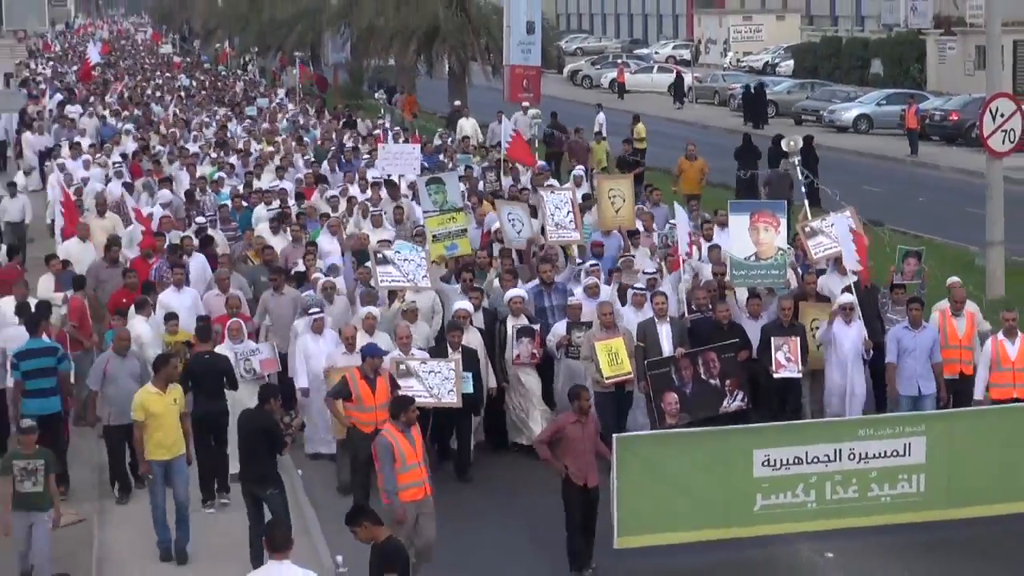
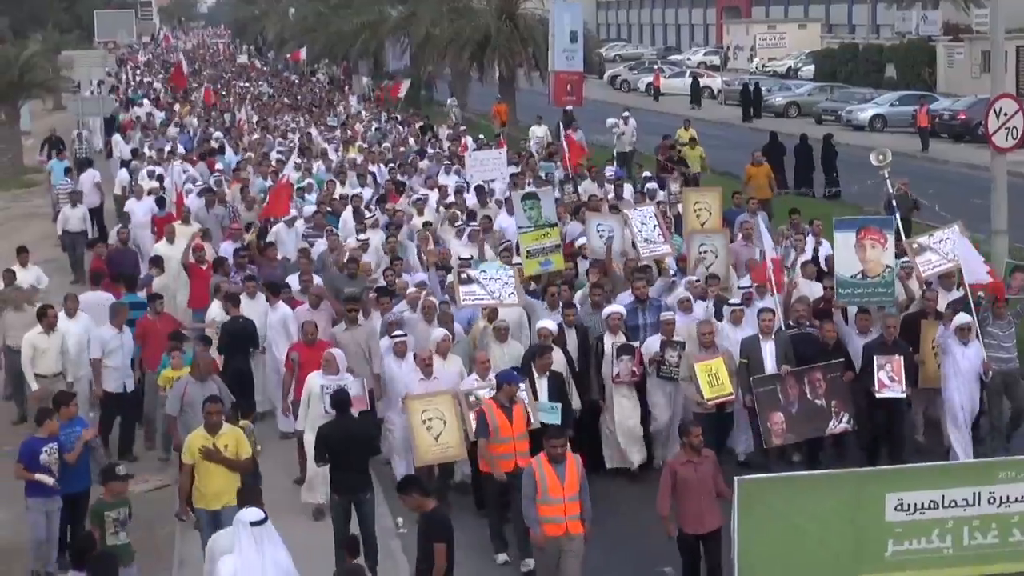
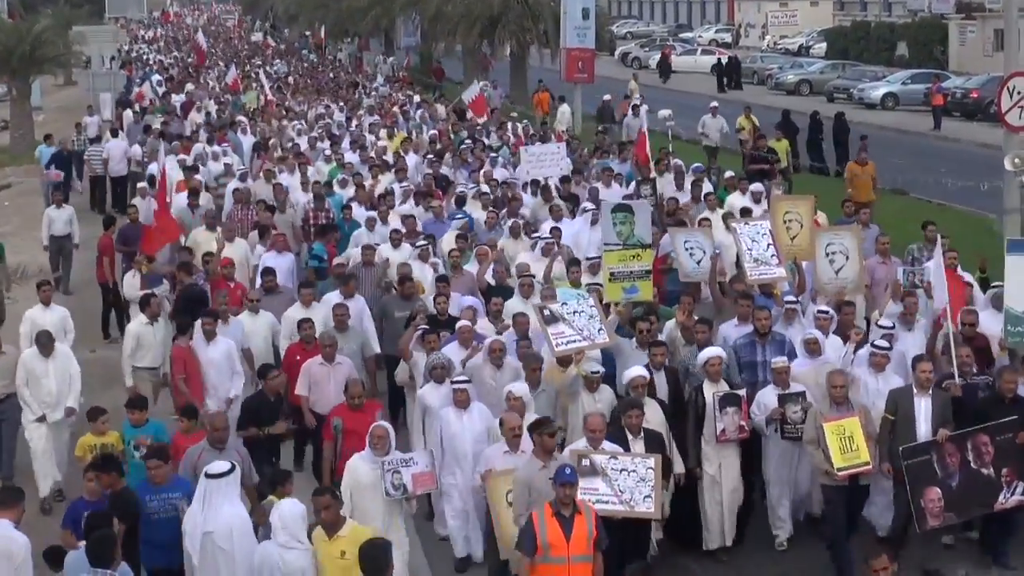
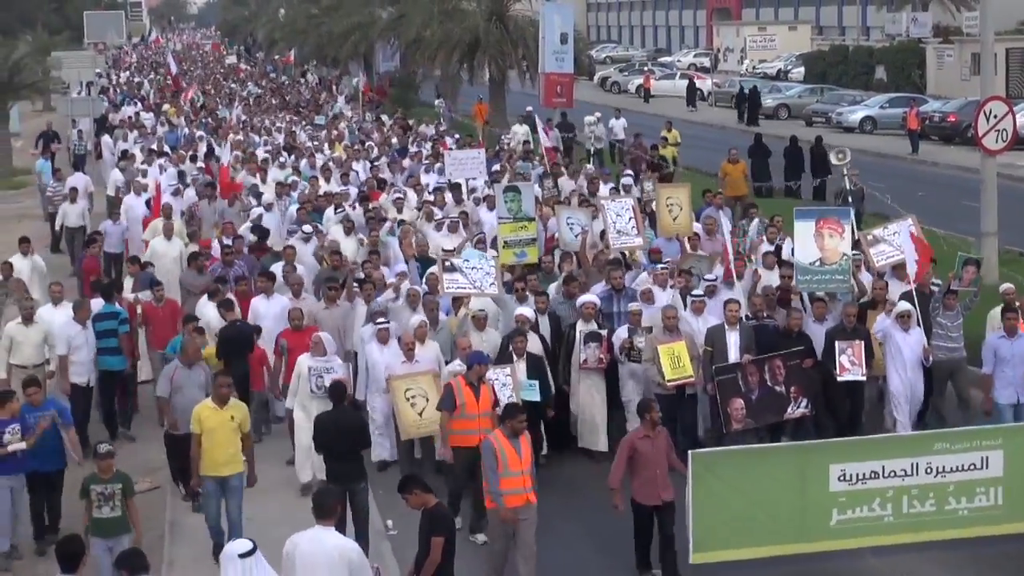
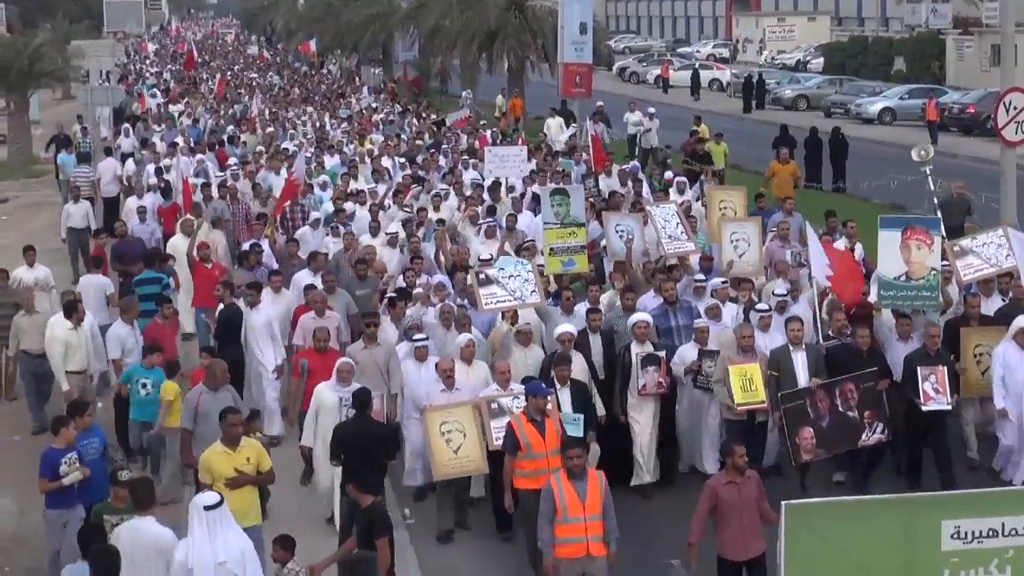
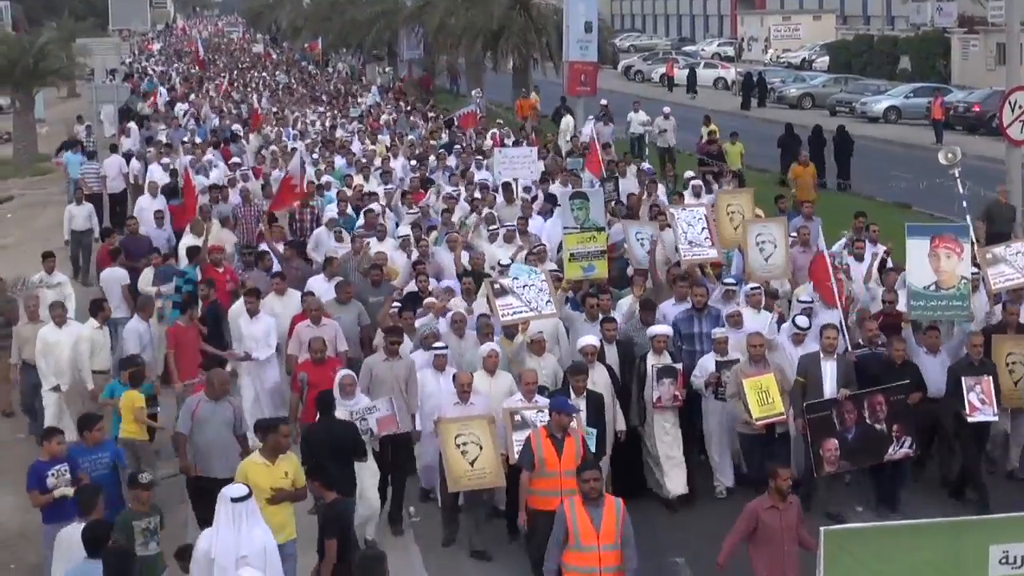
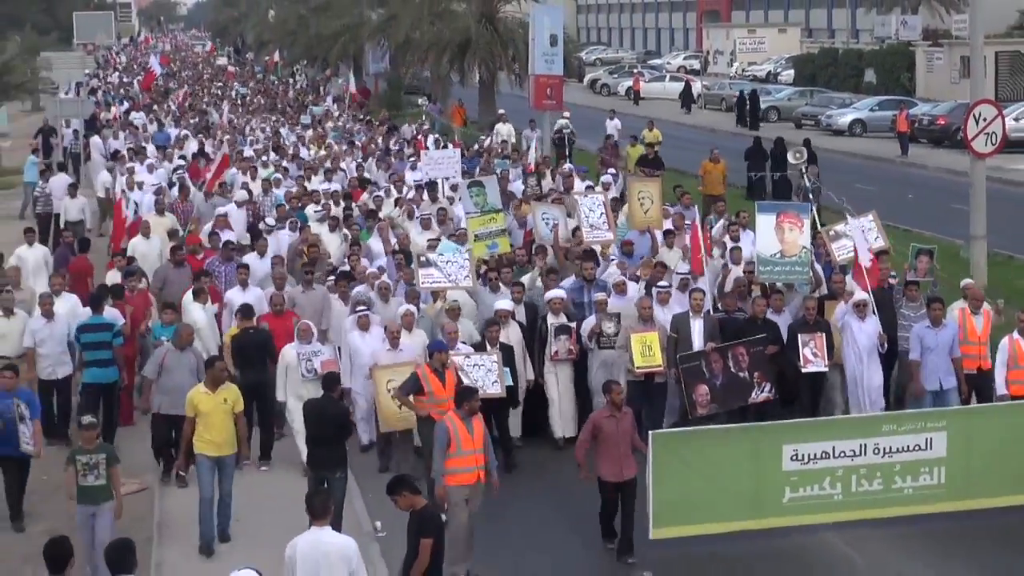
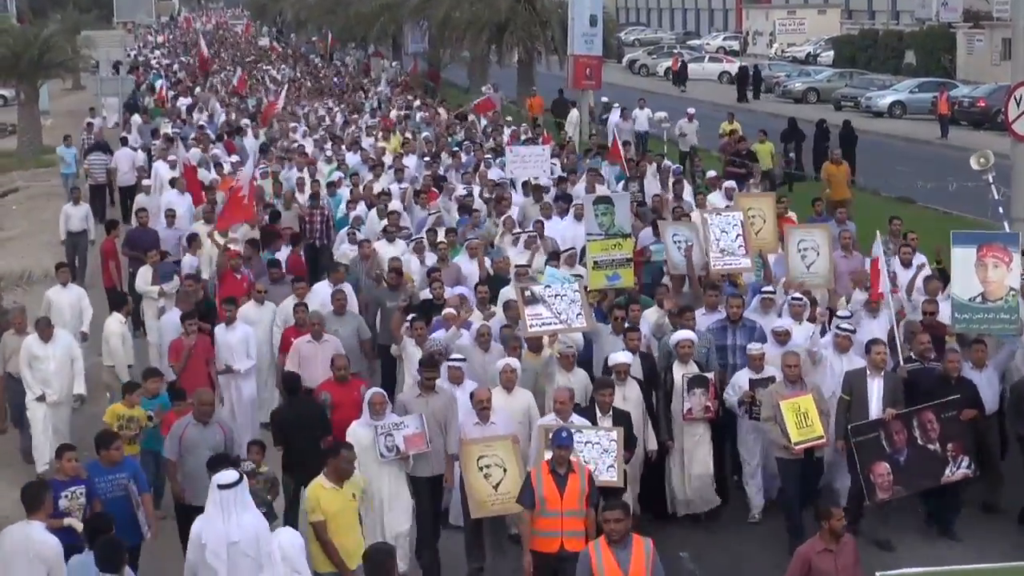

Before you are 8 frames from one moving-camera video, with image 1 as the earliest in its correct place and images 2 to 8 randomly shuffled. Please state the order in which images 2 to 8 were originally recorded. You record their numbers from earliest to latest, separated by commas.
7, 4, 2, 5, 6, 8, 3
